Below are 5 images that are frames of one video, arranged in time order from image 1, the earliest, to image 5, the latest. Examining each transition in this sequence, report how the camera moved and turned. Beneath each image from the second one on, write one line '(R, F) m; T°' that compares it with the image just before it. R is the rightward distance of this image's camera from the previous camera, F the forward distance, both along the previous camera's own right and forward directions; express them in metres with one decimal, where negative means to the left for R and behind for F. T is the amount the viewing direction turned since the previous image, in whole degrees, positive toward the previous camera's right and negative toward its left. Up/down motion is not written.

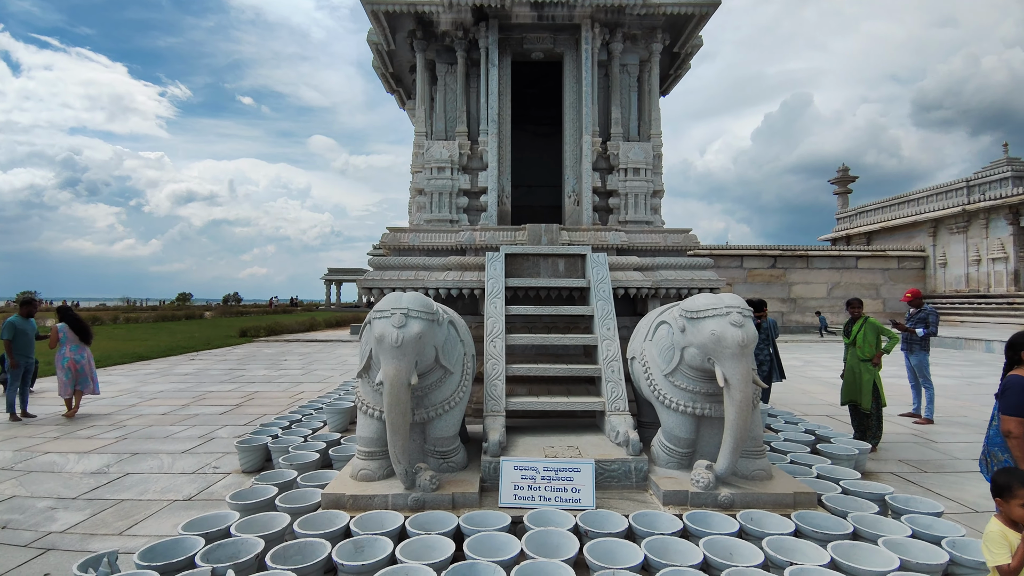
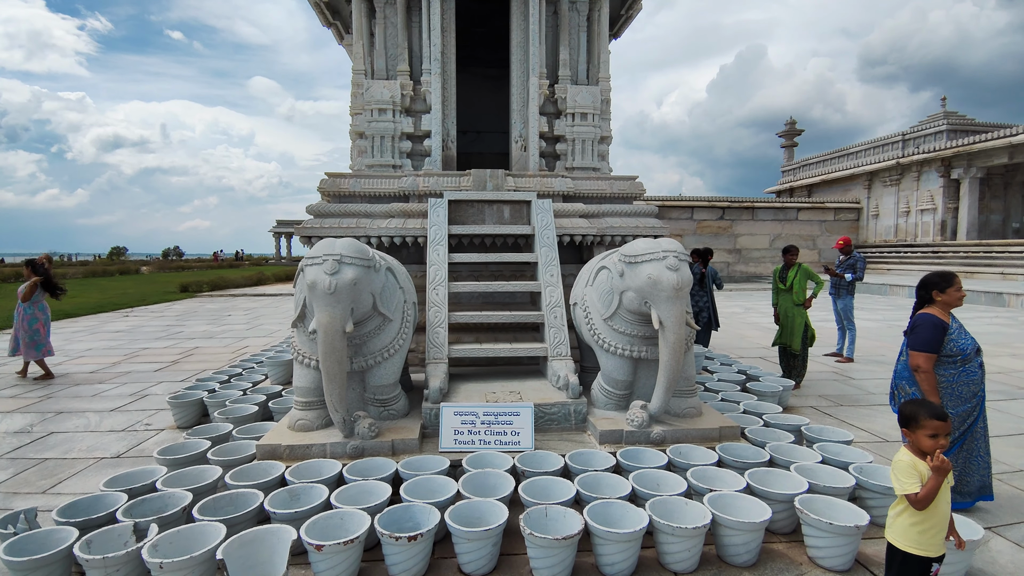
(+0.1, +0.1) m; +5°
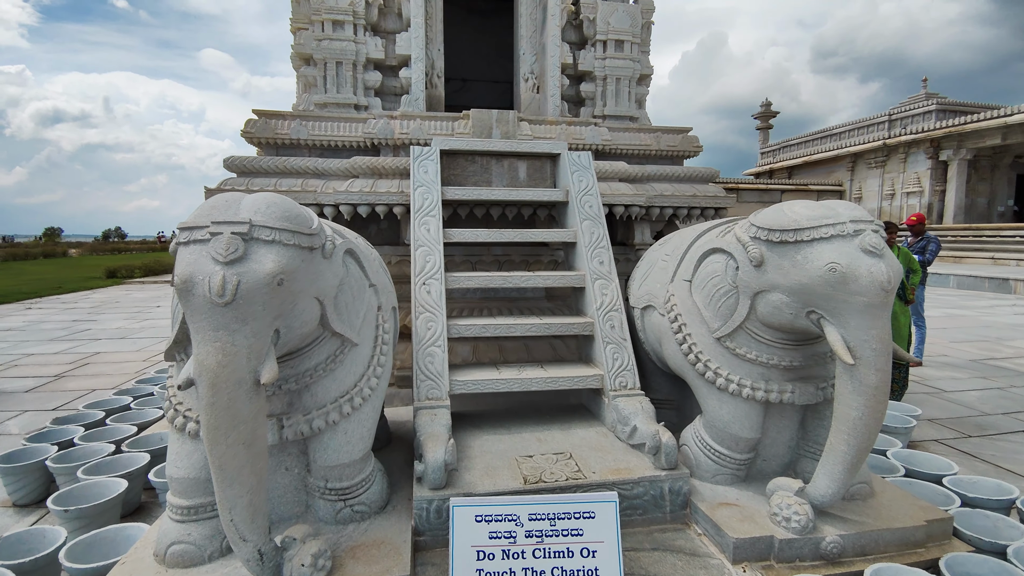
(-0.4, +1.6) m; +4°
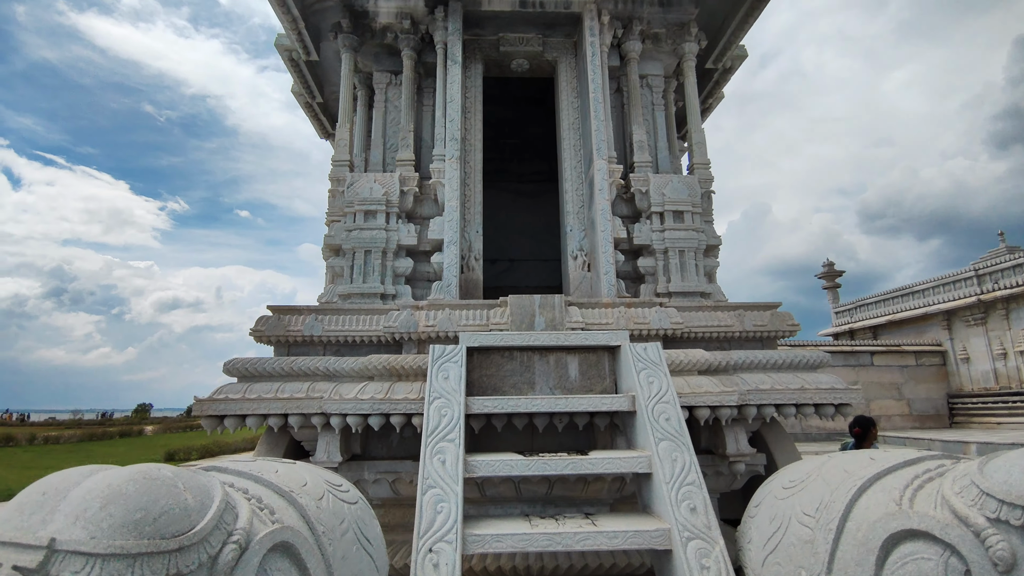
(+0.1, +0.7) m; -7°
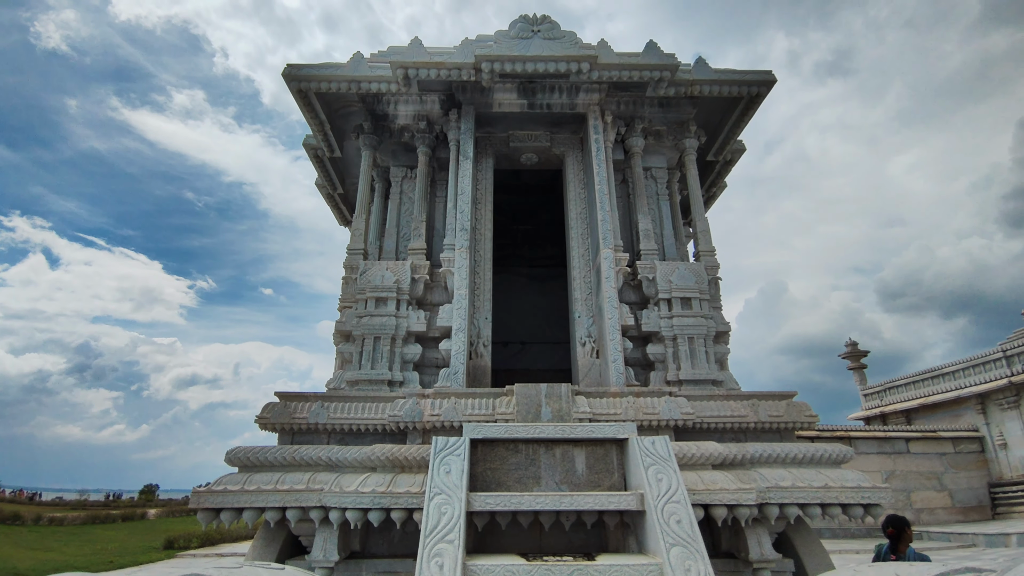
(+0.1, 0.0) m; -2°
